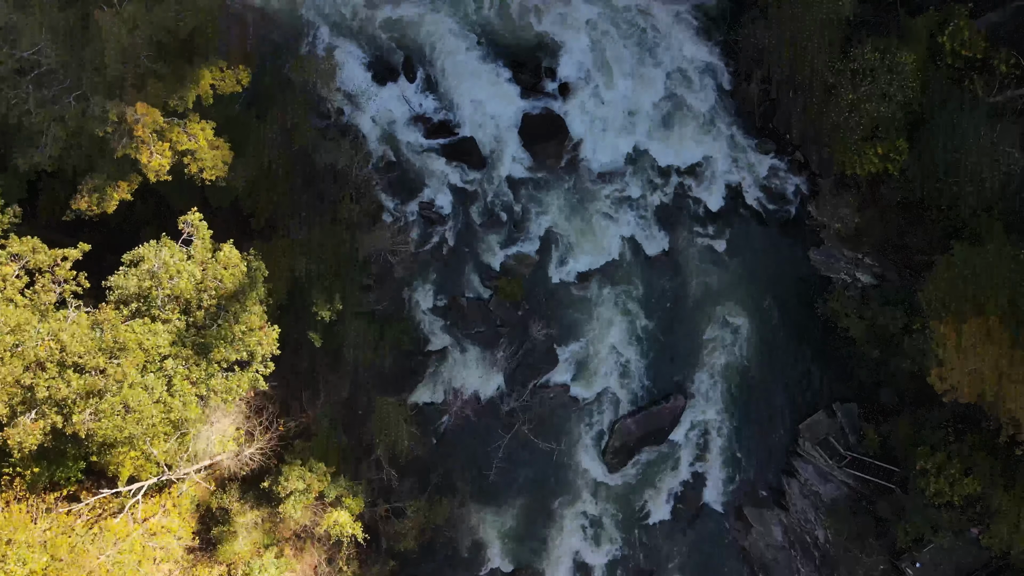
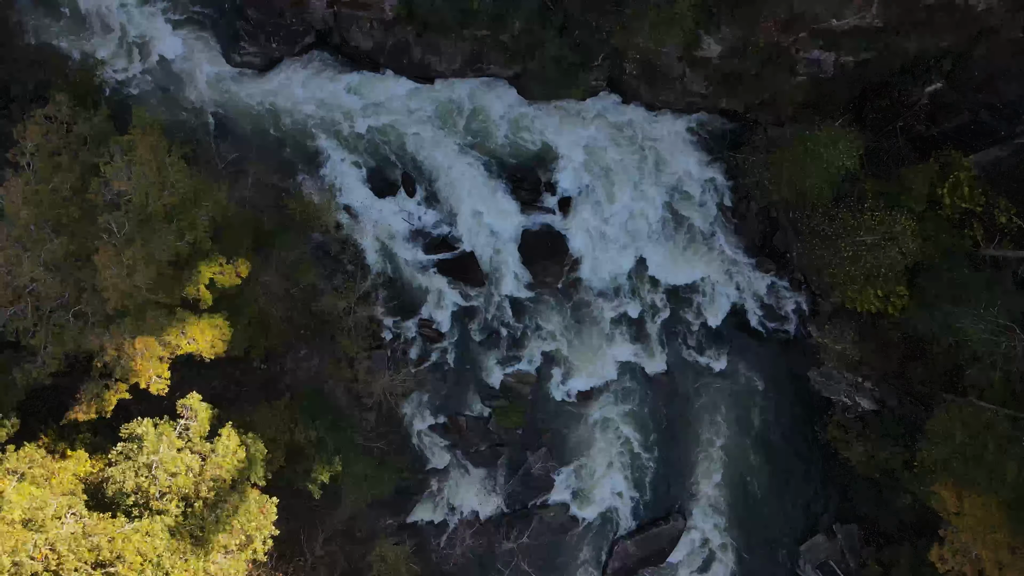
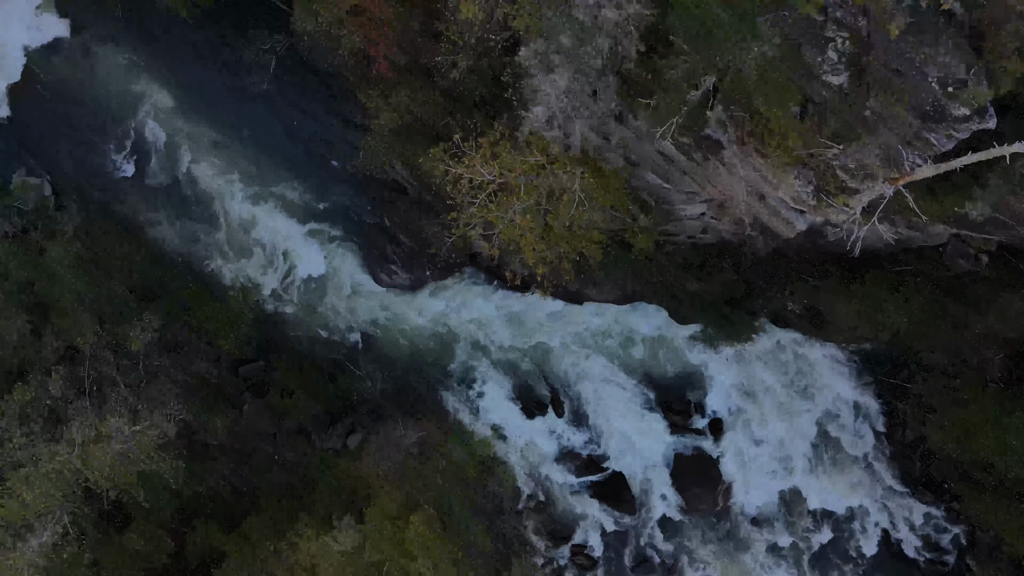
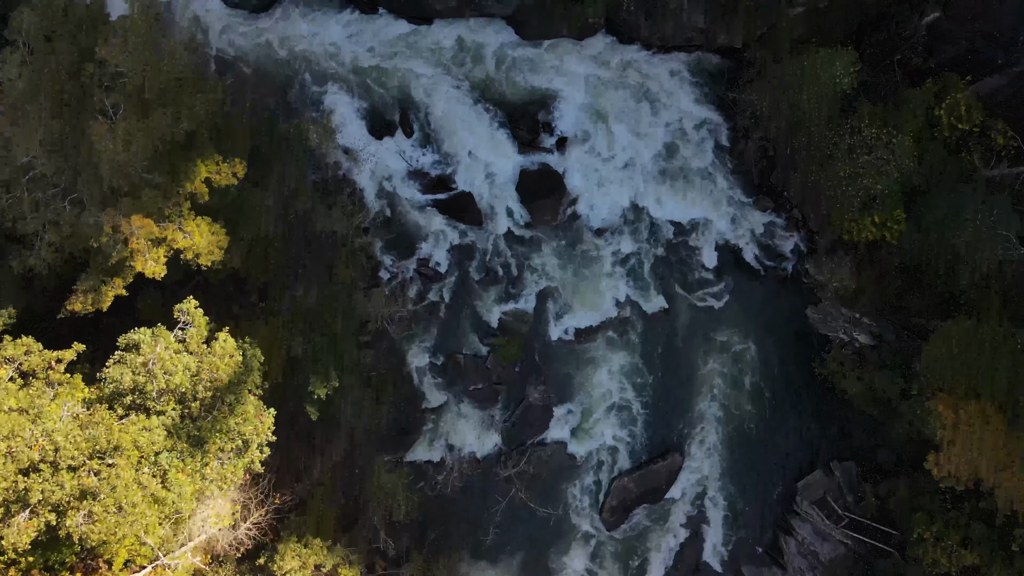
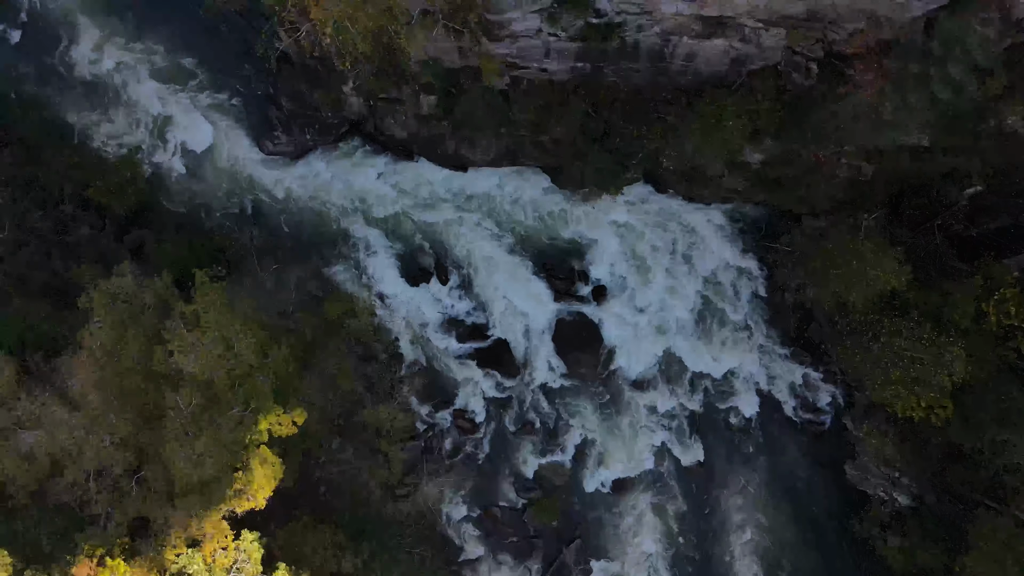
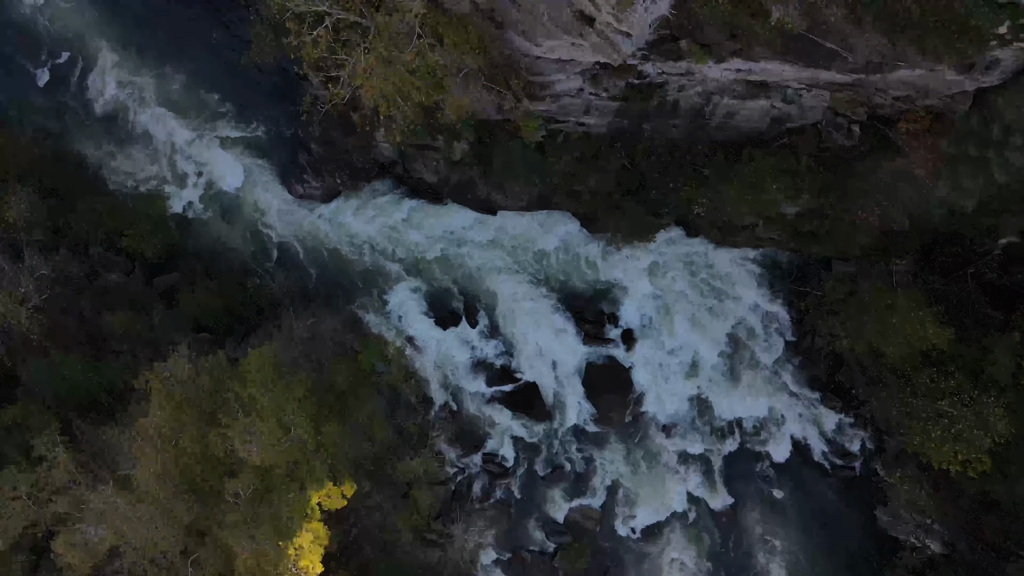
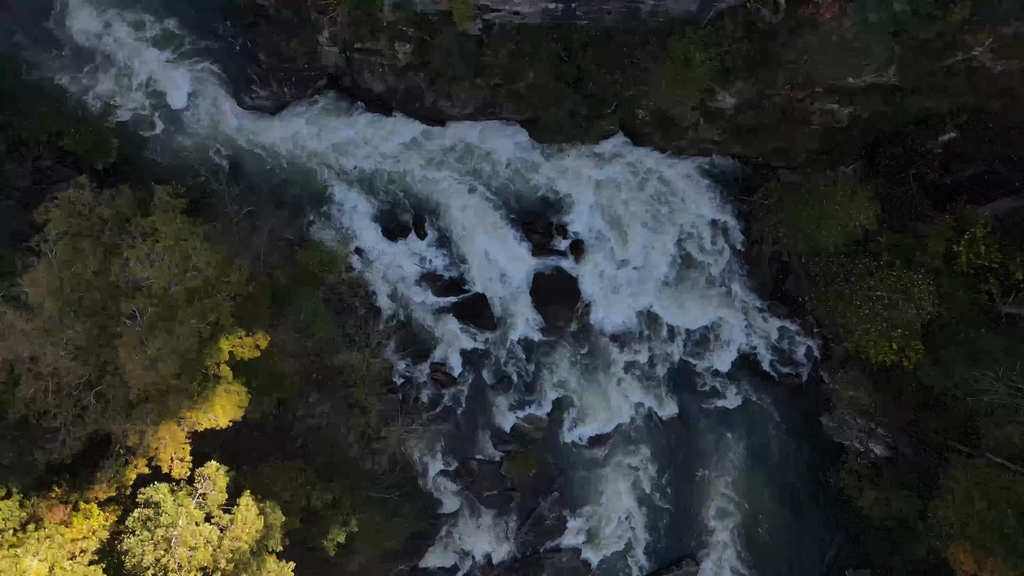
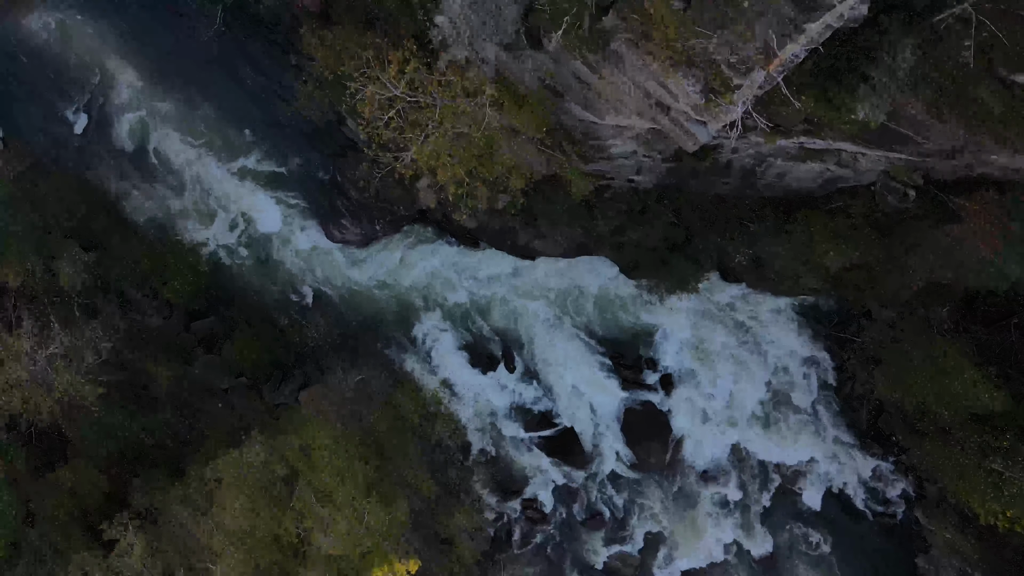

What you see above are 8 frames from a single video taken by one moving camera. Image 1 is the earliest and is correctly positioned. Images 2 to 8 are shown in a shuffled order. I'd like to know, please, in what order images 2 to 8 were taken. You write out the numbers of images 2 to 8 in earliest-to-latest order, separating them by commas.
4, 2, 7, 5, 6, 8, 3
